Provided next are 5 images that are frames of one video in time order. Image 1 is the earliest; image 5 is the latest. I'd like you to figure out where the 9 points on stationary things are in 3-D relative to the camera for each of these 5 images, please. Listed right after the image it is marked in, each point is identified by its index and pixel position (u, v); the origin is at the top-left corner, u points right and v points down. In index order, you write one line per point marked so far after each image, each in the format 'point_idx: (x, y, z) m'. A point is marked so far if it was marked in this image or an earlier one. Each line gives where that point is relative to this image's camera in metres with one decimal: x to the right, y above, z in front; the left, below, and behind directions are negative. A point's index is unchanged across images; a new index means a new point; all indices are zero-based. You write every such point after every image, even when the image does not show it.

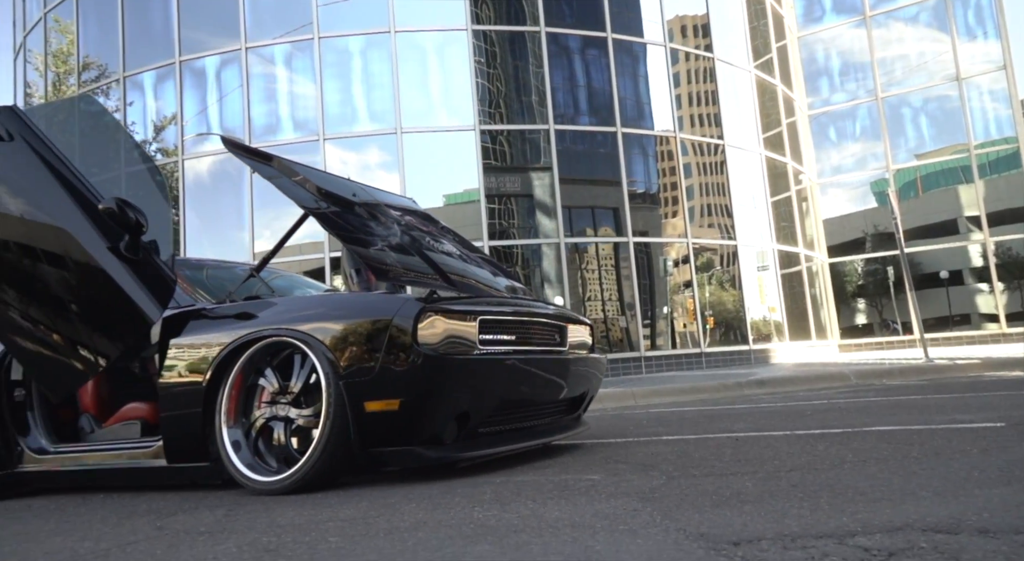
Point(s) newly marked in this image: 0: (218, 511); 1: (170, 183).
0: (-1.0, -0.8, +2.8) m
1: (-6.3, +1.9, +14.8) m
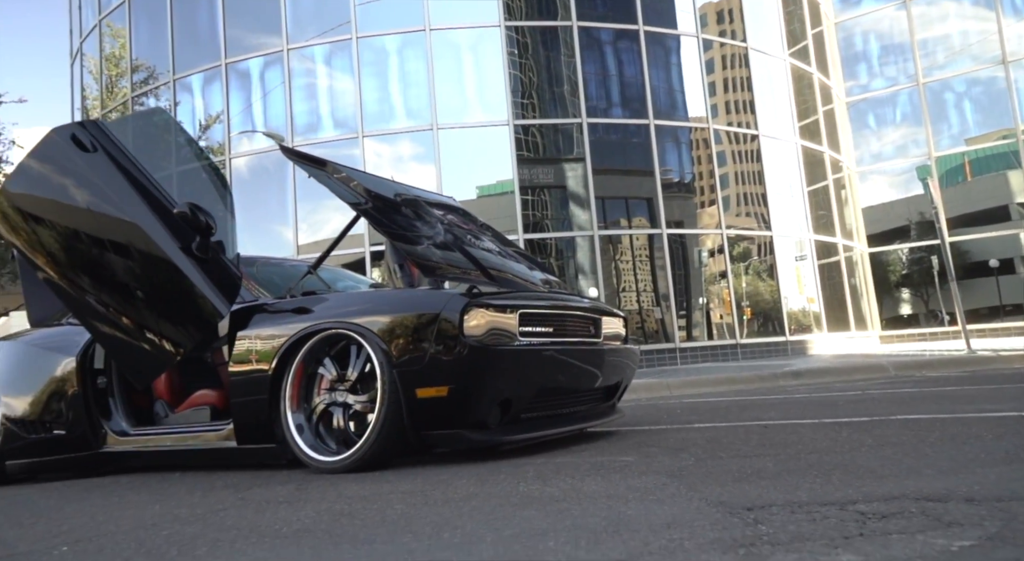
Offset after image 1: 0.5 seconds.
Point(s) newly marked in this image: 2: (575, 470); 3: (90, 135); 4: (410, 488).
0: (-0.9, -0.8, +3.1) m
1: (-5.6, +2.0, +15.3) m
2: (+0.2, -0.7, +3.0) m
3: (-2.3, +0.8, +4.2) m
4: (-0.4, -0.7, +2.8) m
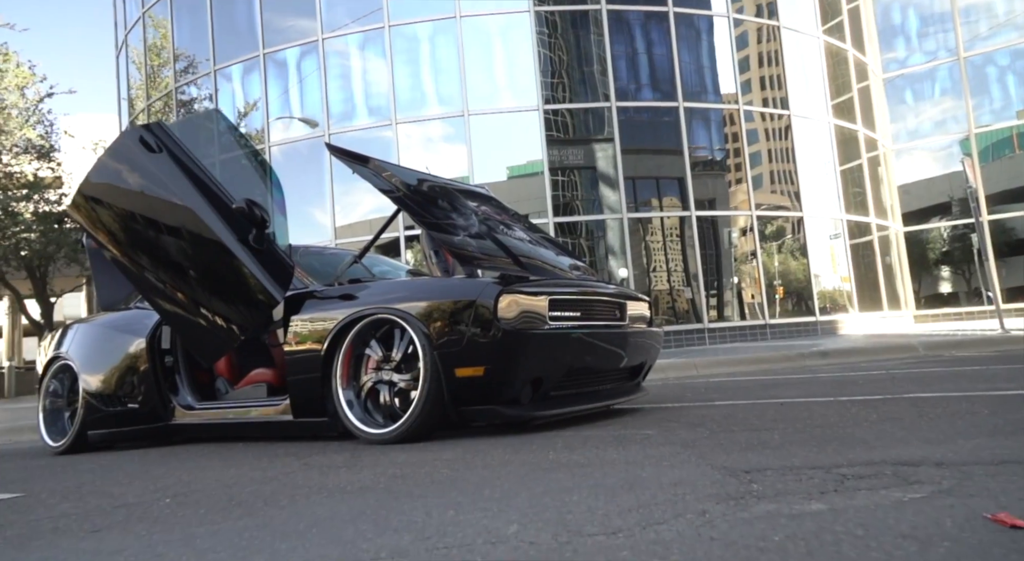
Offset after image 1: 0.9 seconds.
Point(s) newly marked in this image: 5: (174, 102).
0: (-0.7, -0.8, +3.4) m
1: (-5.0, +2.3, +15.7) m
2: (+0.4, -0.7, +3.3) m
3: (-2.1, +0.9, +4.6) m
4: (-0.2, -0.7, +3.1) m
5: (-7.6, +4.1, +17.6) m
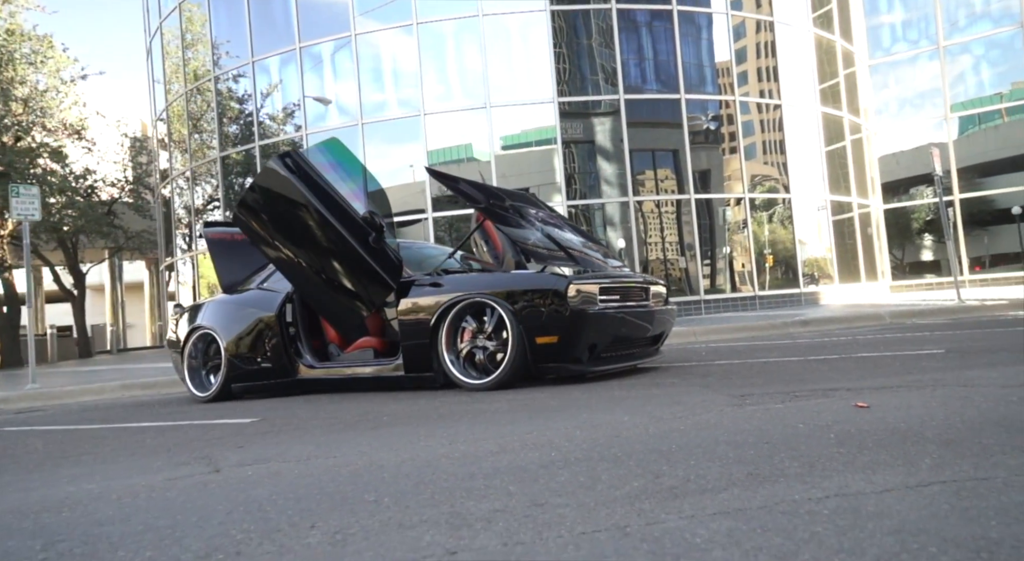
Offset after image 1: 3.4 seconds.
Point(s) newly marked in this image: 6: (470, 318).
0: (-0.3, -0.7, +5.0) m
1: (-4.8, +2.9, +17.1) m
2: (+0.8, -0.7, +4.9) m
3: (-1.7, +0.9, +6.1) m
4: (+0.2, -0.7, +4.7) m
5: (-7.3, +4.7, +18.8) m
6: (-0.3, -0.3, +5.7) m
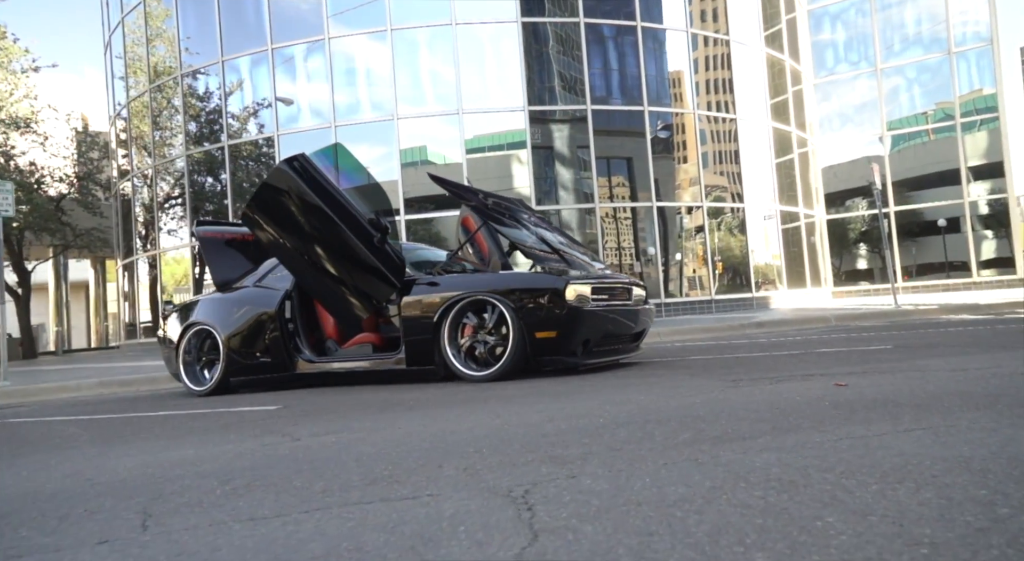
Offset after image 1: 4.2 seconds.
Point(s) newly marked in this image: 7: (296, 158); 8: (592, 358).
0: (-0.3, -0.7, +5.5) m
1: (-5.5, +2.8, +17.2) m
2: (+0.8, -0.7, +5.4) m
3: (-1.7, +0.9, +6.4) m
4: (+0.2, -0.7, +5.2) m
5: (-8.2, +4.7, +18.8) m
6: (-0.3, -0.3, +6.1) m
7: (-1.8, +1.0, +6.5) m
8: (+0.6, -0.6, +6.1) m
